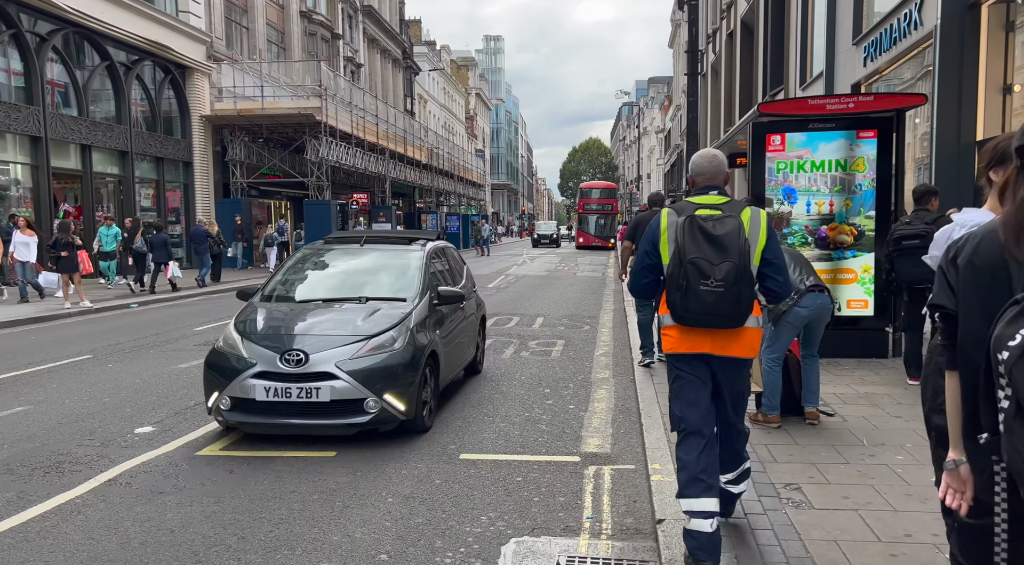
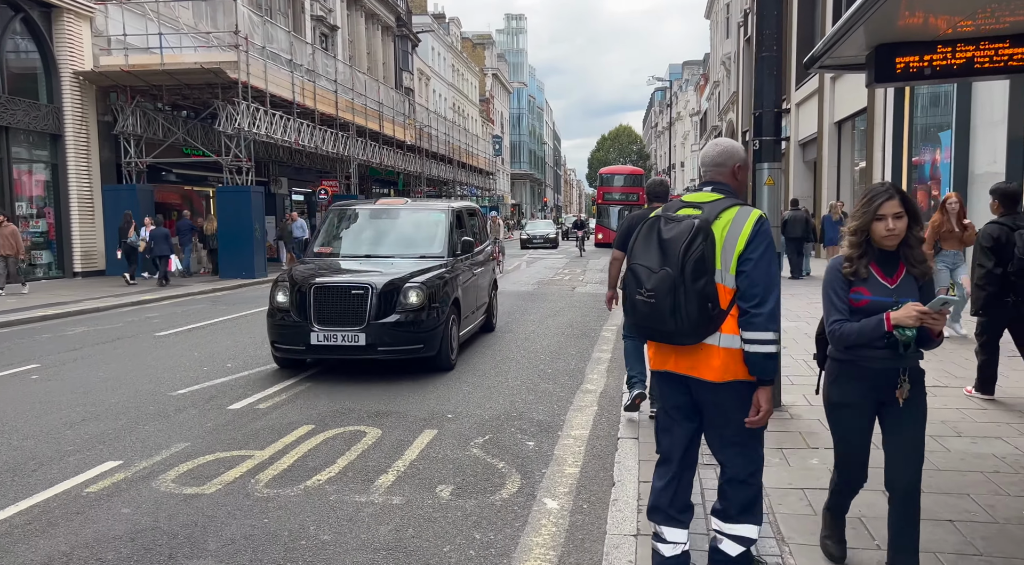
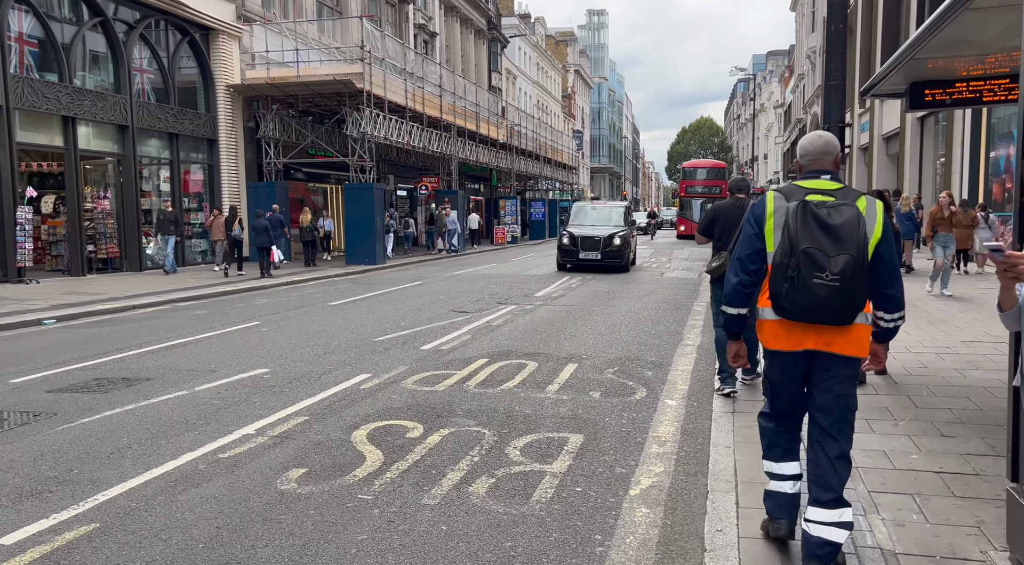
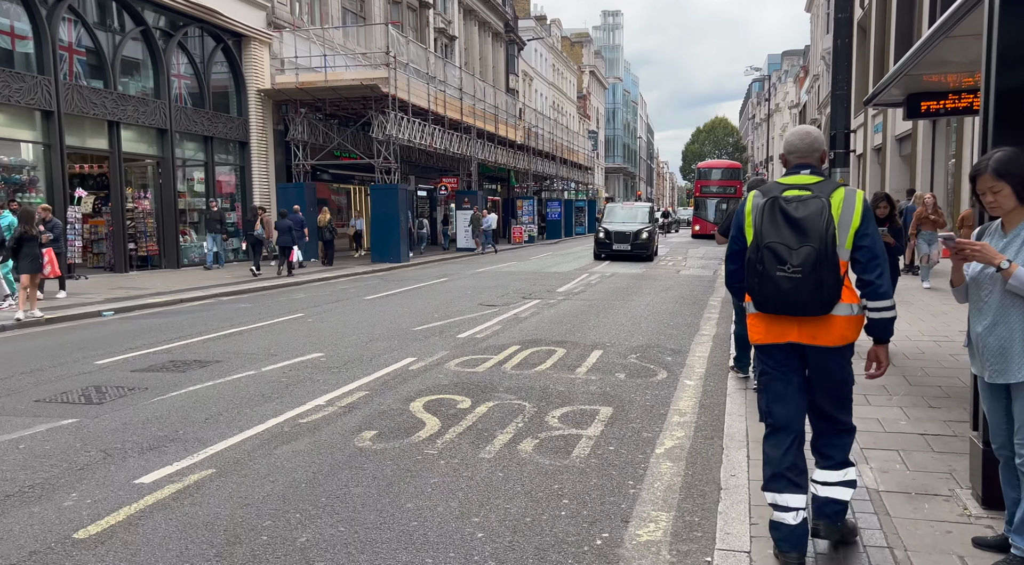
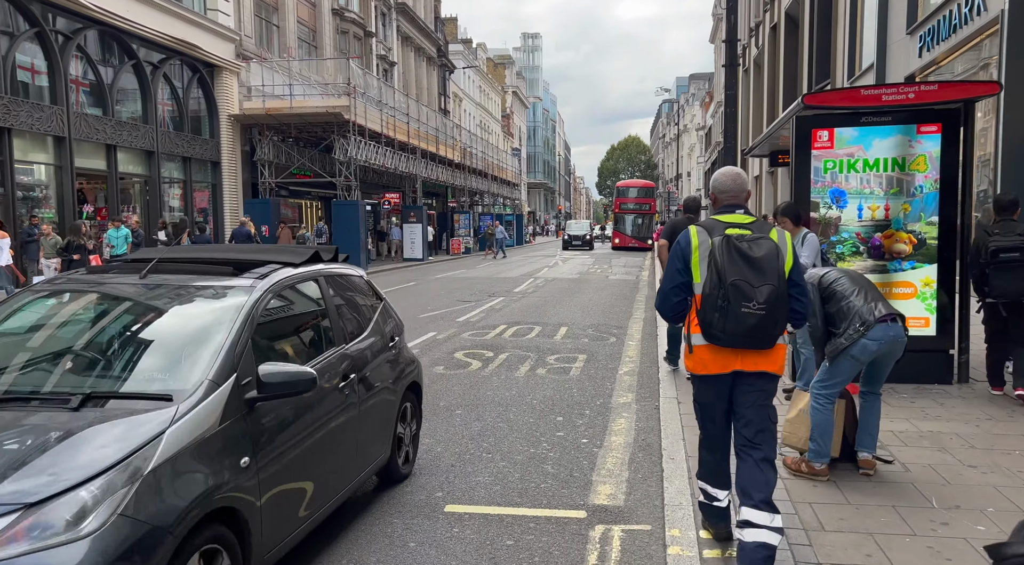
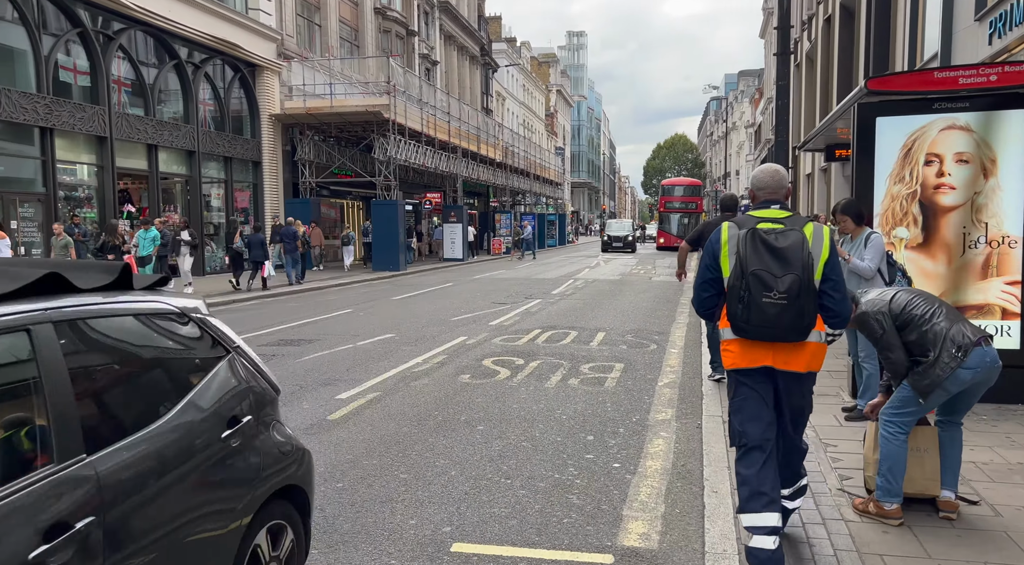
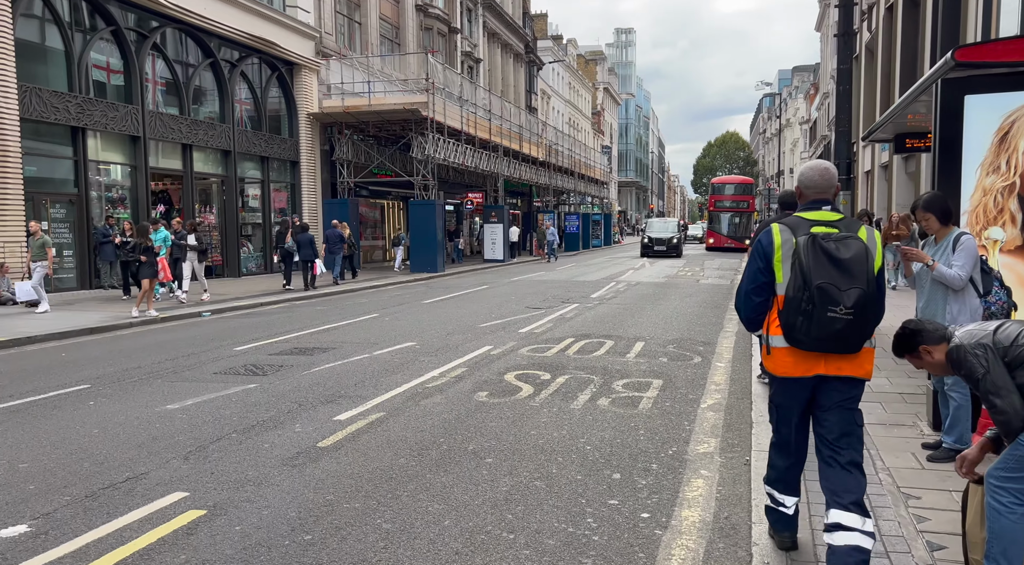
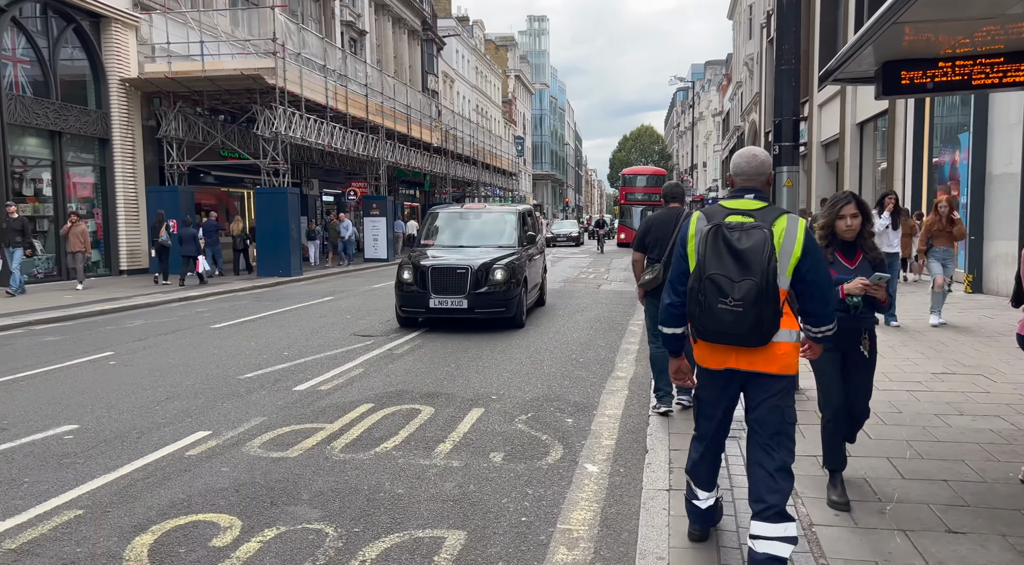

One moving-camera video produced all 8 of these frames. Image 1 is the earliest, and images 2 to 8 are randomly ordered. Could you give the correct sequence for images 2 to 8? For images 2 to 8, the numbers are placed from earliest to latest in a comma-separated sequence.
5, 6, 7, 4, 3, 8, 2
